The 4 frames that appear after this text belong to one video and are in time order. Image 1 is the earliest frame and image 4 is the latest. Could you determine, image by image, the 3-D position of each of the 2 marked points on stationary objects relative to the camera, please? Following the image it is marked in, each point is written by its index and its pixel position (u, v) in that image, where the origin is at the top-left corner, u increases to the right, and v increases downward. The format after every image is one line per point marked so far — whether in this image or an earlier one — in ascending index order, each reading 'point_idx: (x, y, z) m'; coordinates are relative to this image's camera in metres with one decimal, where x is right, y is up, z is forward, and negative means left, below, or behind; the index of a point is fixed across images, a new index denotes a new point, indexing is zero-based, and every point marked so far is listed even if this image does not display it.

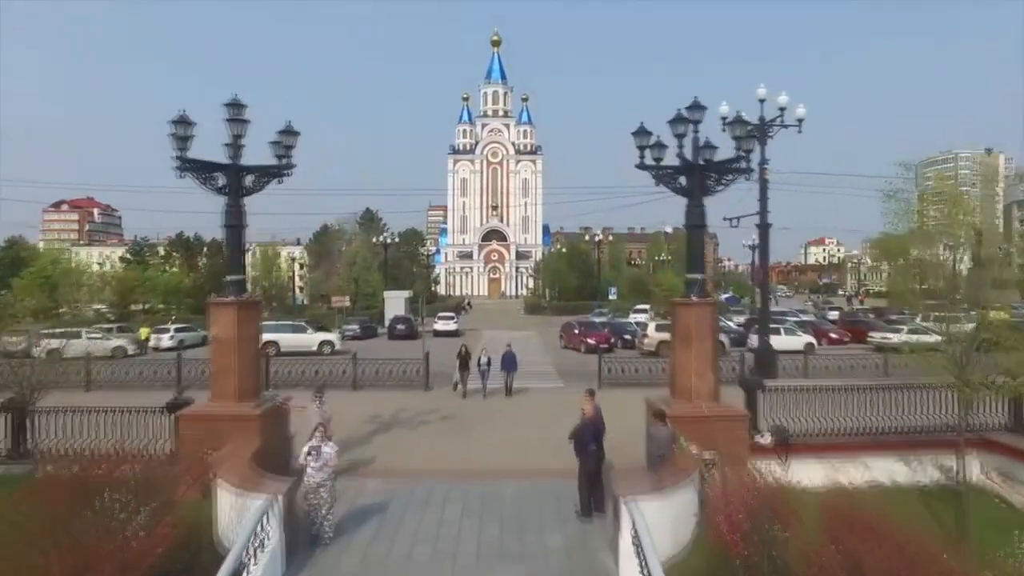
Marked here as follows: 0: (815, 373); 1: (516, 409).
0: (+8.2, -2.3, +15.3) m
1: (+0.1, -2.6, +12.4) m
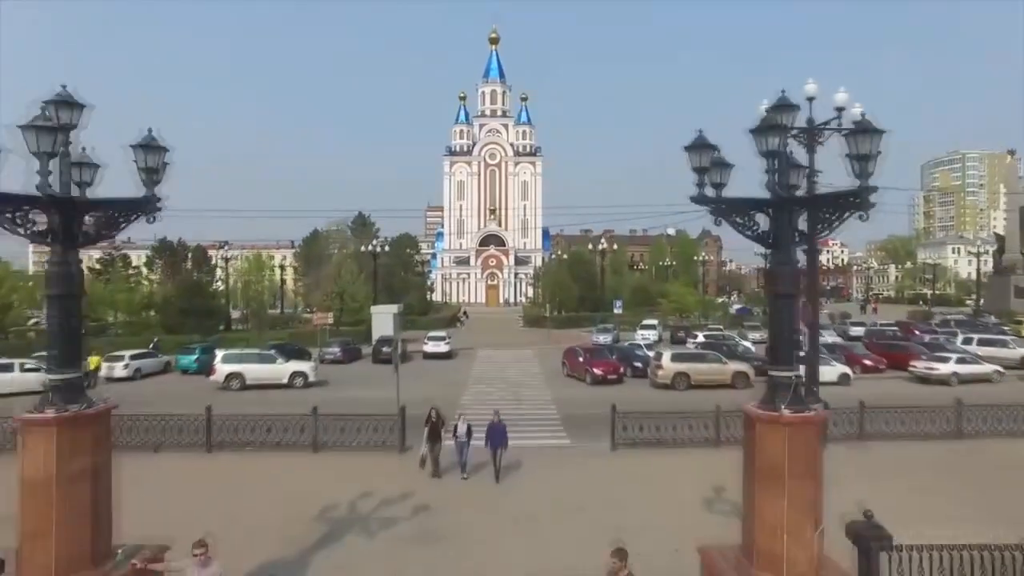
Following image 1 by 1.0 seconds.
0: (+8.1, -3.2, +12.6) m
1: (0.0, -3.5, +9.7) m
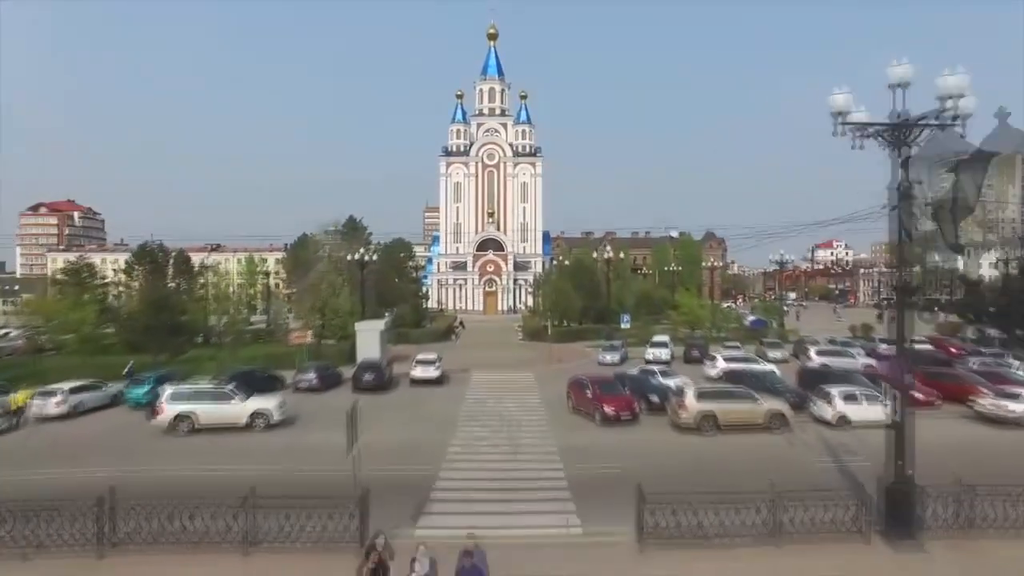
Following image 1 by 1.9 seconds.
0: (+8.0, -3.9, +9.7) m
1: (-0.1, -4.2, +6.8) m
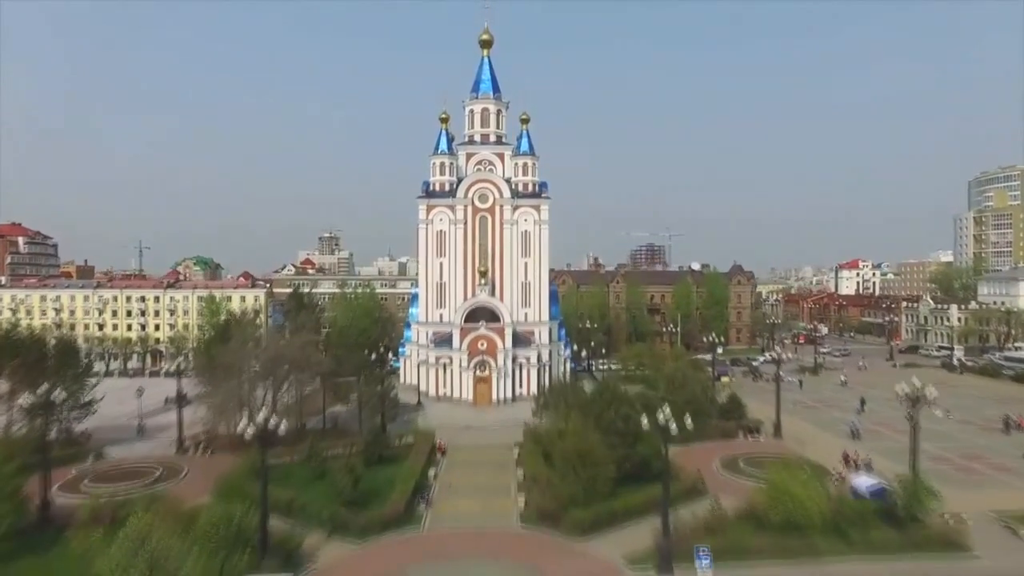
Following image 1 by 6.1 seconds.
0: (+7.9, -11.3, -4.7) m
1: (-0.3, -11.6, -7.6) m
